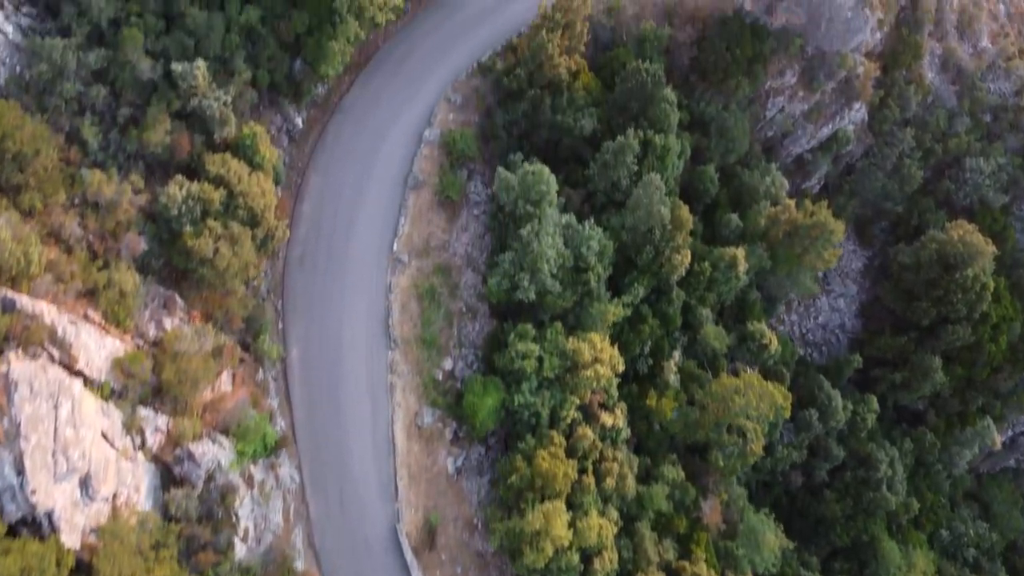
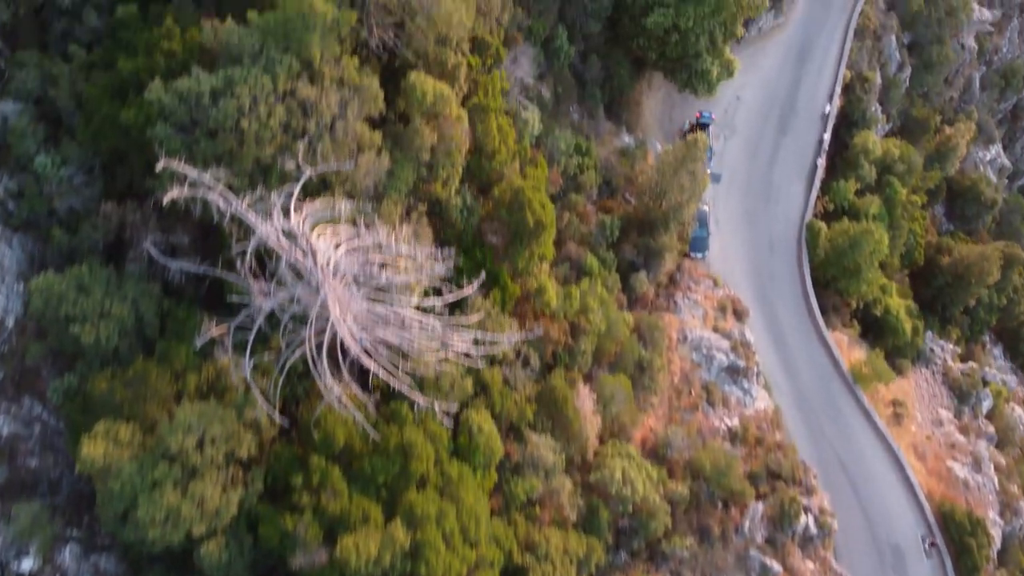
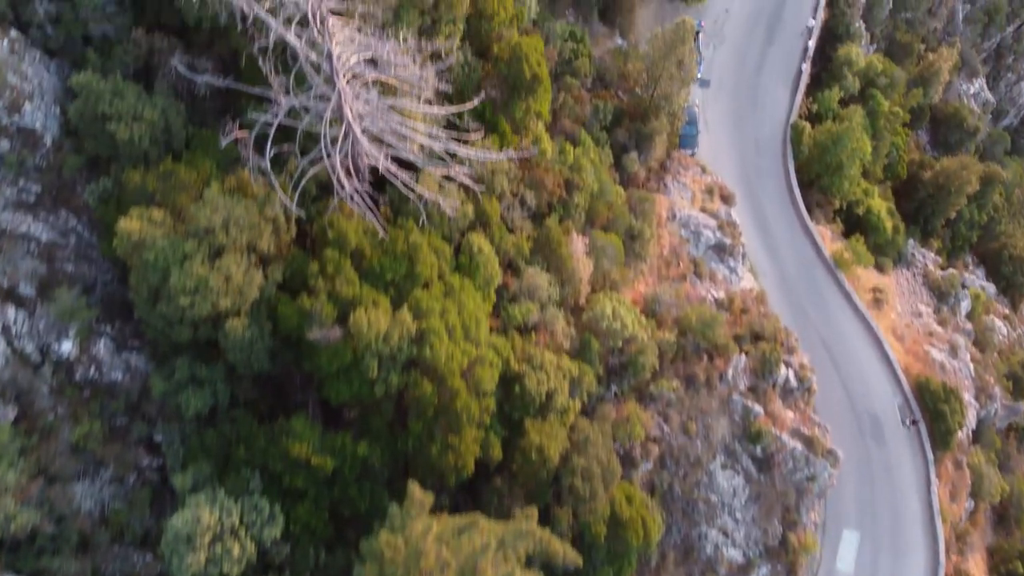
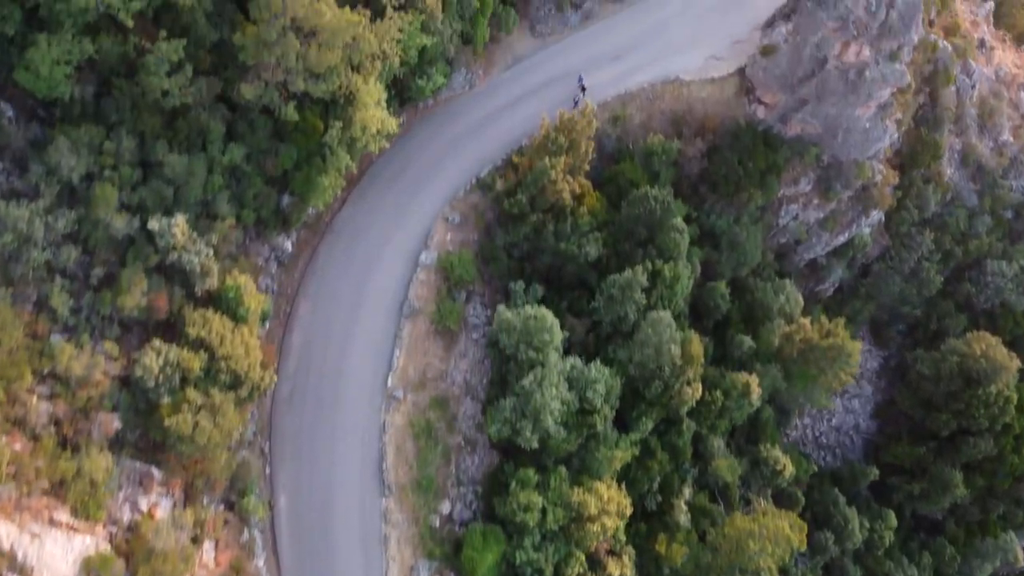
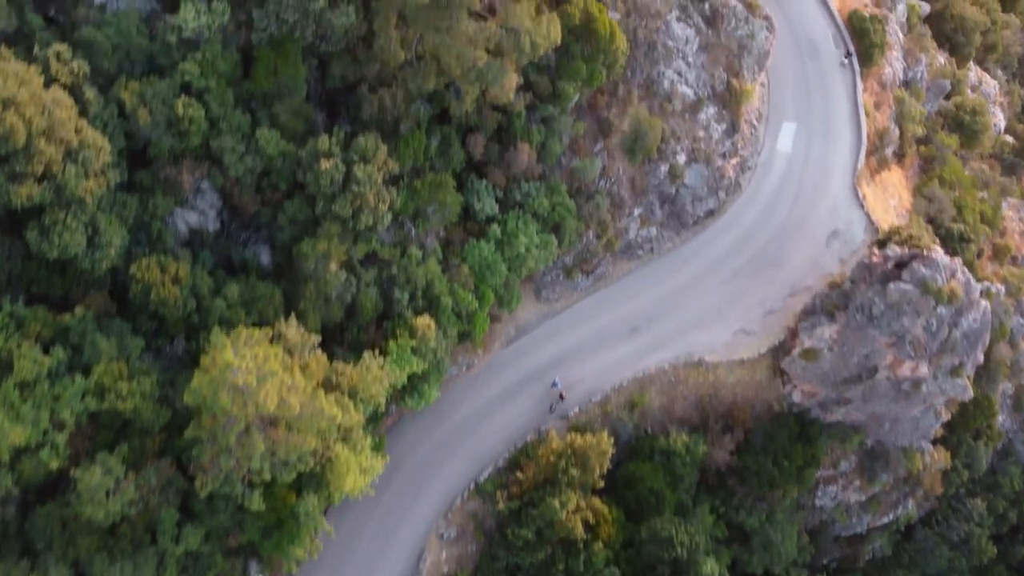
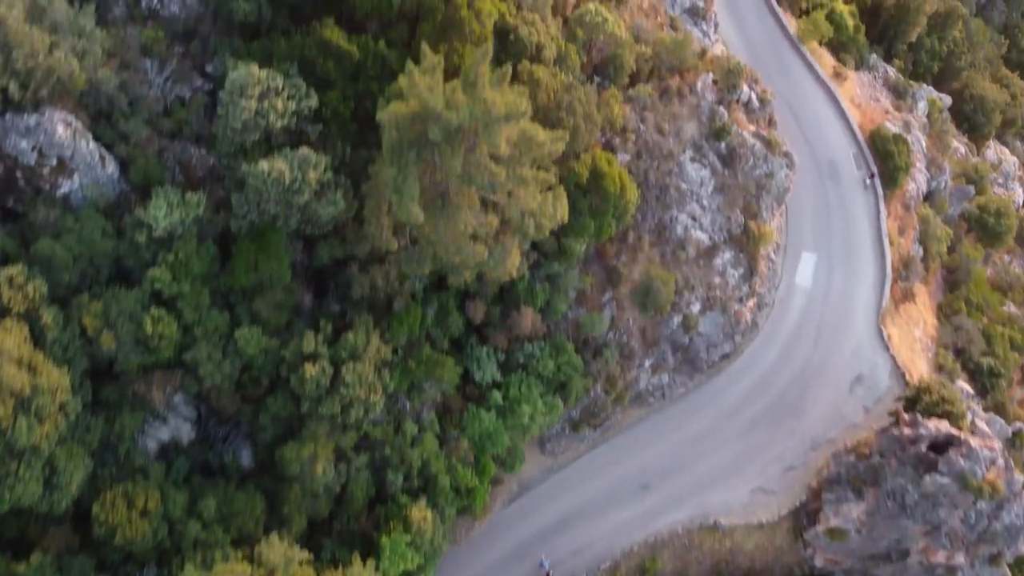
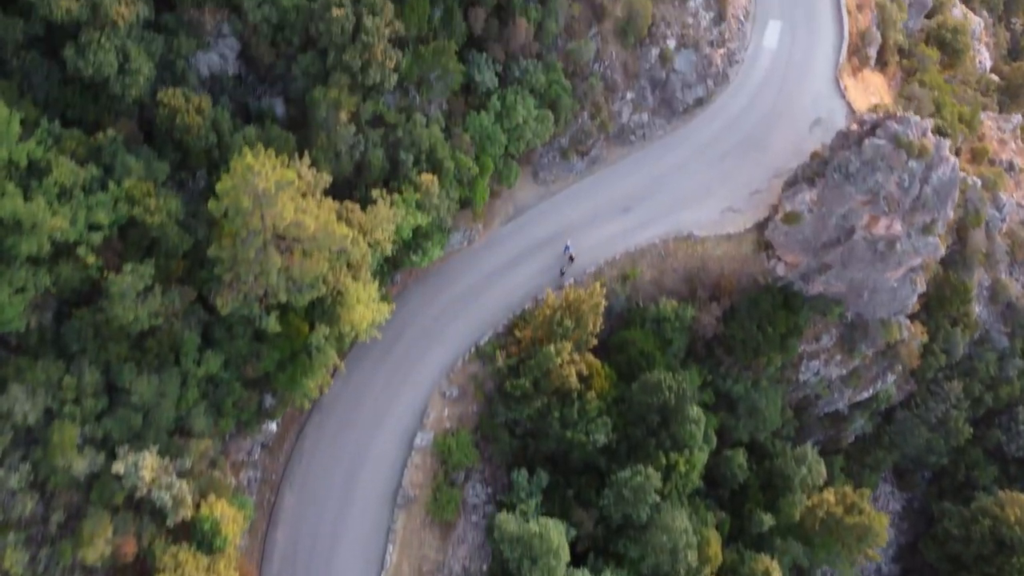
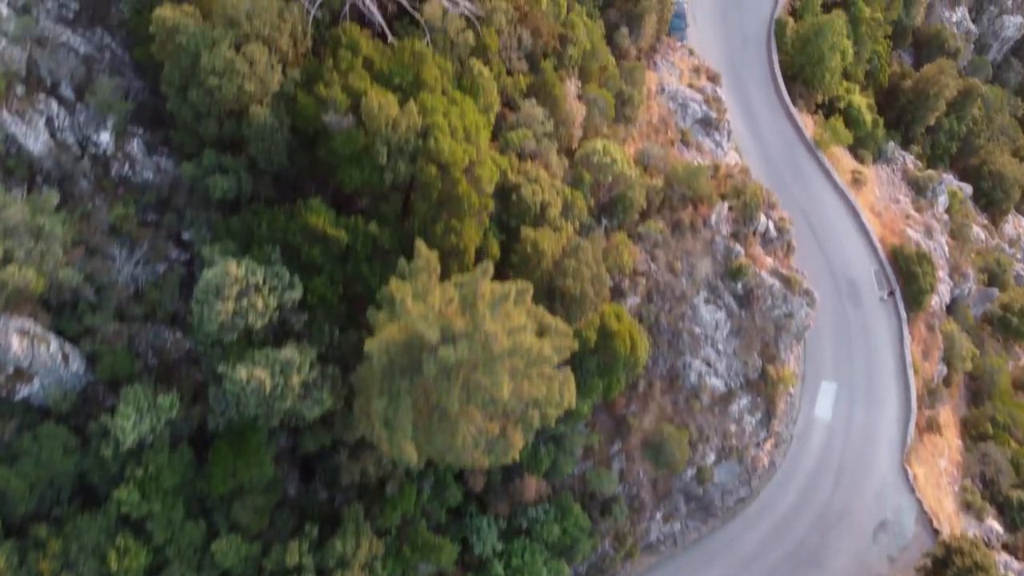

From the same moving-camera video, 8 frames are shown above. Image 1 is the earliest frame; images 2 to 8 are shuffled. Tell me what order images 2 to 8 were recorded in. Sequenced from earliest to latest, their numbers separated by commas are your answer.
4, 7, 5, 6, 8, 3, 2
